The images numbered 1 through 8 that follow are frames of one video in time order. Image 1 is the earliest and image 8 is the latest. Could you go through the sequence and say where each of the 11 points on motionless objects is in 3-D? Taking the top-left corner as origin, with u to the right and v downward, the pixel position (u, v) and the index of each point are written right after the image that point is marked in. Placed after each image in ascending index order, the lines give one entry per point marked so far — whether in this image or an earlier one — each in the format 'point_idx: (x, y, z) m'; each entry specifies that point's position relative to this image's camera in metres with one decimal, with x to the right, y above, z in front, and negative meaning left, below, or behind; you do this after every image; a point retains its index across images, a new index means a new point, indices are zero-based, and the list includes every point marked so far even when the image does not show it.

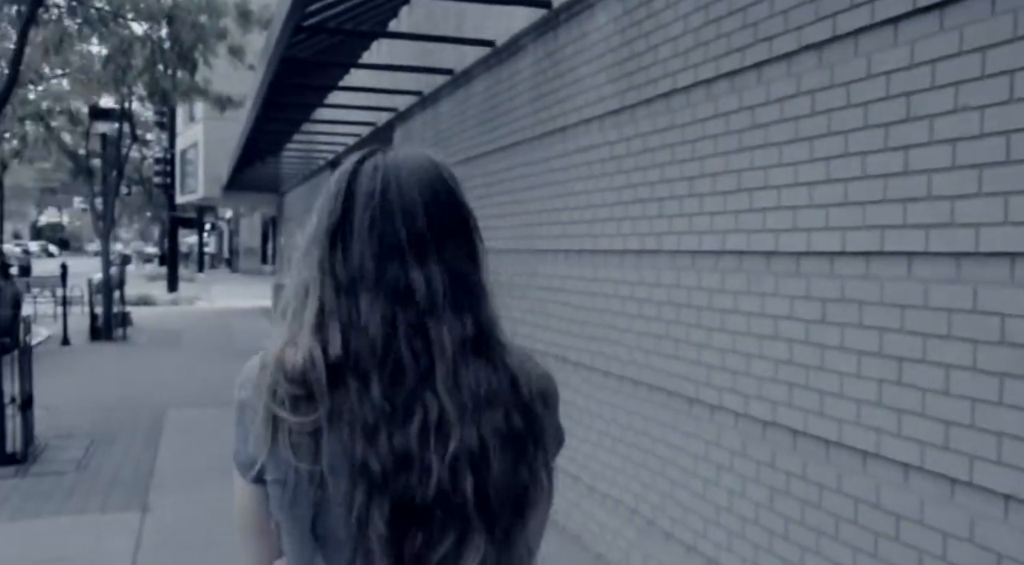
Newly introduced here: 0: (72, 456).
0: (-4.1, -1.6, +8.5) m
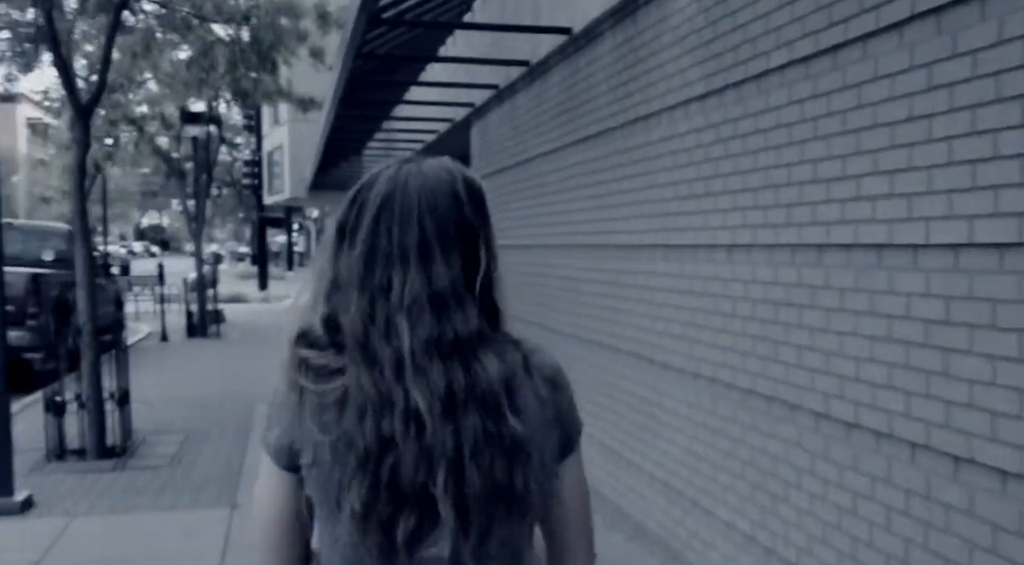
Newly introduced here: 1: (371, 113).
0: (-3.3, -1.6, +8.8) m
1: (-2.2, +2.7, +14.7) m
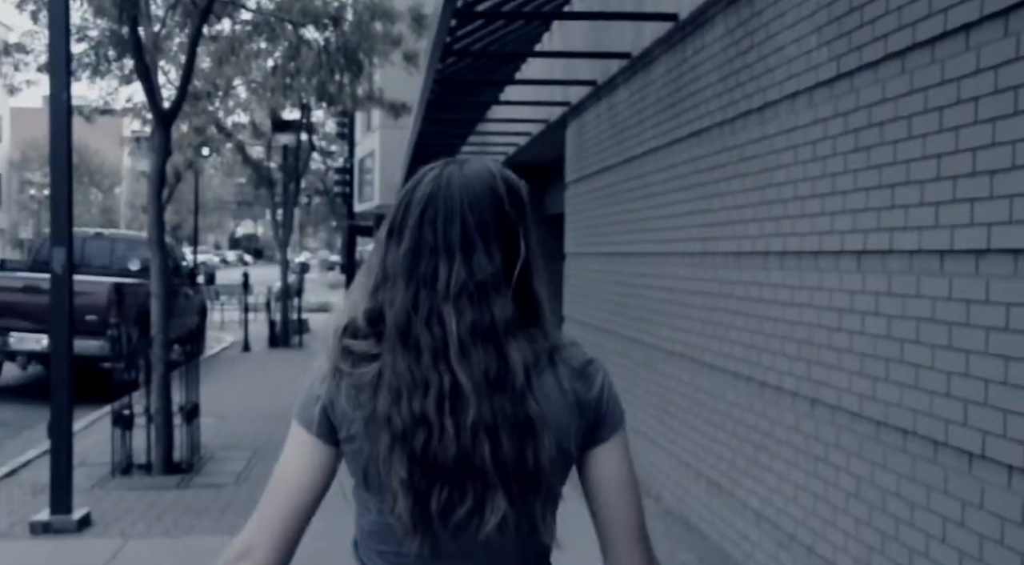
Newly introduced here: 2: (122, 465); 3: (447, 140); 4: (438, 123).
0: (-2.5, -1.7, +8.5) m
1: (-0.8, +2.5, +14.3) m
2: (-3.4, -1.6, +8.0) m
3: (-1.1, +2.4, +16.1) m
4: (-1.1, +2.4, +14.3) m
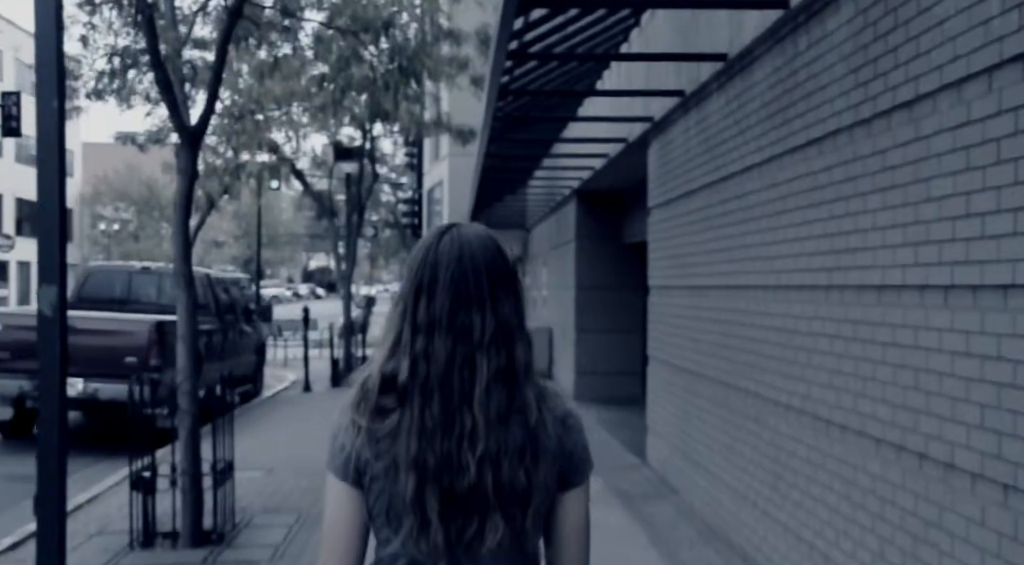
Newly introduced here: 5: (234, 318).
0: (-1.8, -2.0, +7.4) m
1: (+0.3, +2.0, +13.3) m
2: (-2.7, -1.9, +7.1) m
3: (+0.1, +1.8, +15.1) m
4: (0.0, +1.9, +13.3) m
5: (-4.1, -0.5, +13.6) m
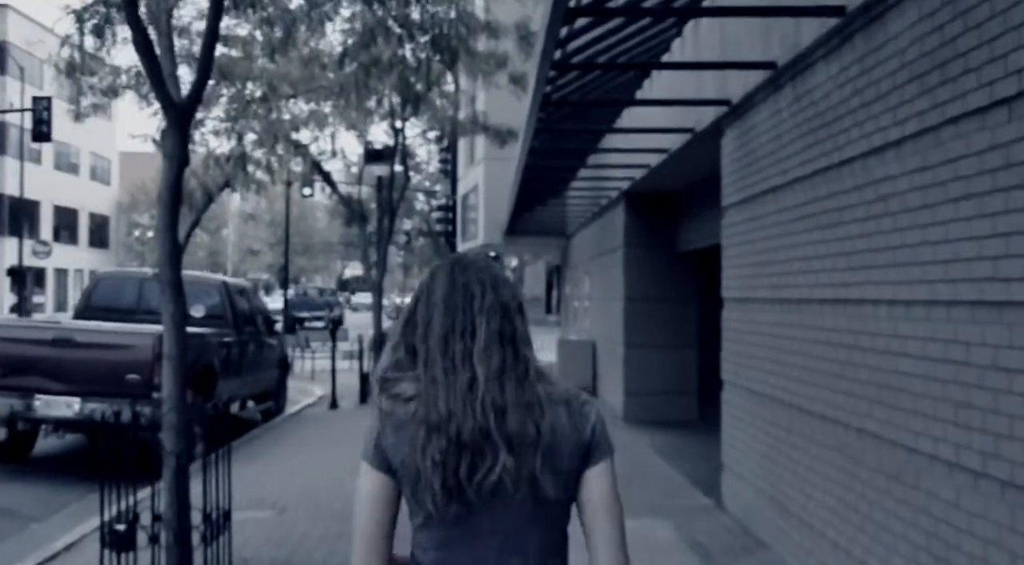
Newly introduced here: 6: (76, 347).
0: (-1.5, -2.0, +6.3) m
1: (+0.9, +1.9, +12.2) m
2: (-2.4, -1.9, +6.0) m
3: (+0.8, +1.7, +14.0) m
4: (+0.6, +1.8, +12.1) m
5: (-3.5, -0.7, +12.6) m
6: (-4.9, -0.8, +10.6) m
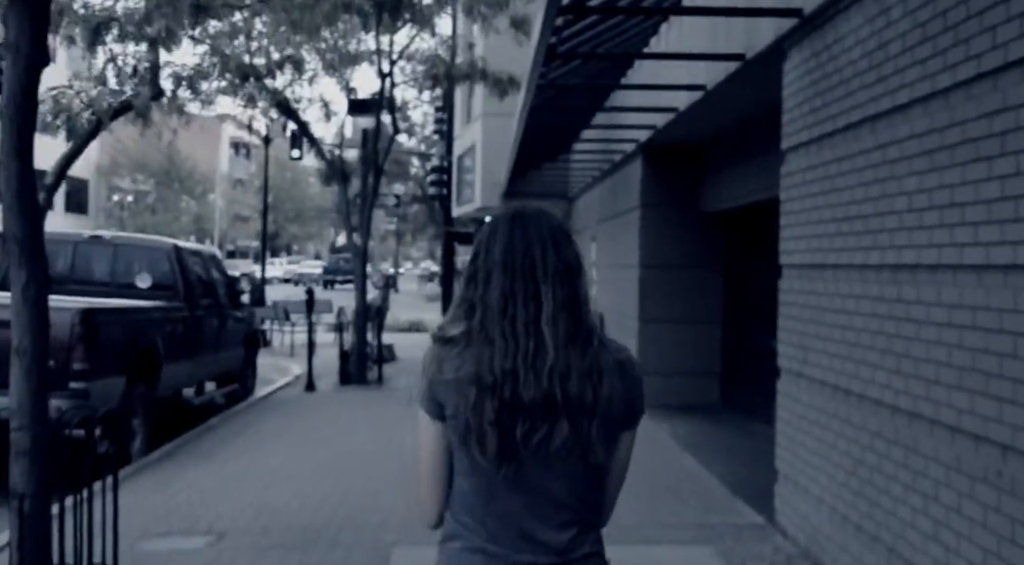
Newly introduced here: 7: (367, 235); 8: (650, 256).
0: (-1.5, -1.8, +4.8) m
1: (+0.9, +2.3, +10.5) m
2: (-2.4, -1.7, +4.5) m
3: (+0.8, +2.1, +12.3) m
4: (+0.6, +2.2, +10.5) m
5: (-3.5, -0.3, +11.0) m
6: (-4.9, -0.4, +9.0) m
7: (-2.7, +0.9, +18.2) m
8: (+2.0, +0.4, +13.9) m
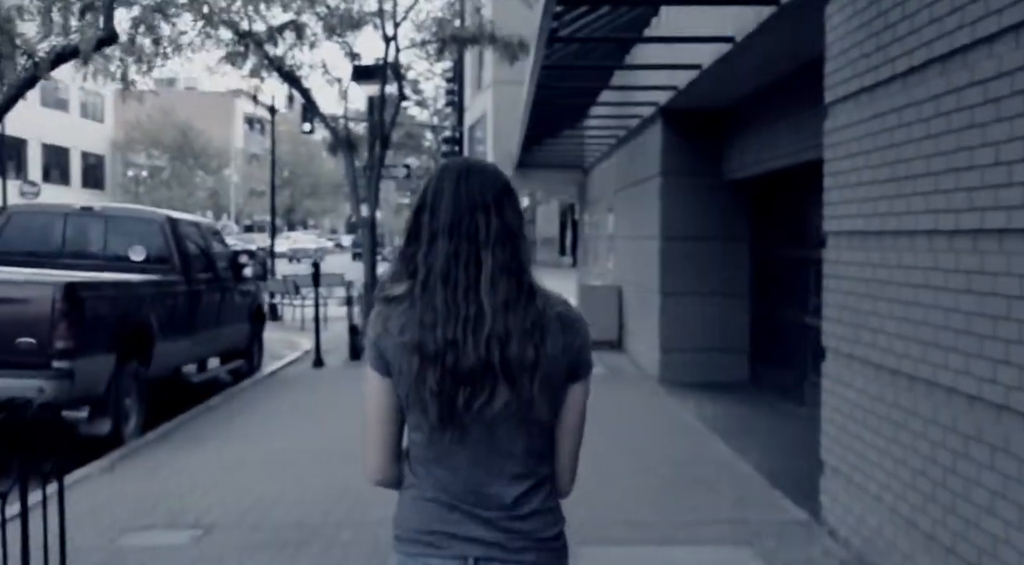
0: (-1.4, -1.7, +4.3) m
1: (+1.0, +2.6, +9.8) m
2: (-2.3, -1.6, +4.0) m
3: (+1.0, +2.5, +11.7) m
4: (+0.7, +2.5, +9.8) m
5: (-3.3, 0.0, +10.5) m
6: (-4.8, -0.2, +8.5) m
7: (-2.4, +1.4, +17.6) m
8: (+2.2, +0.8, +13.3) m
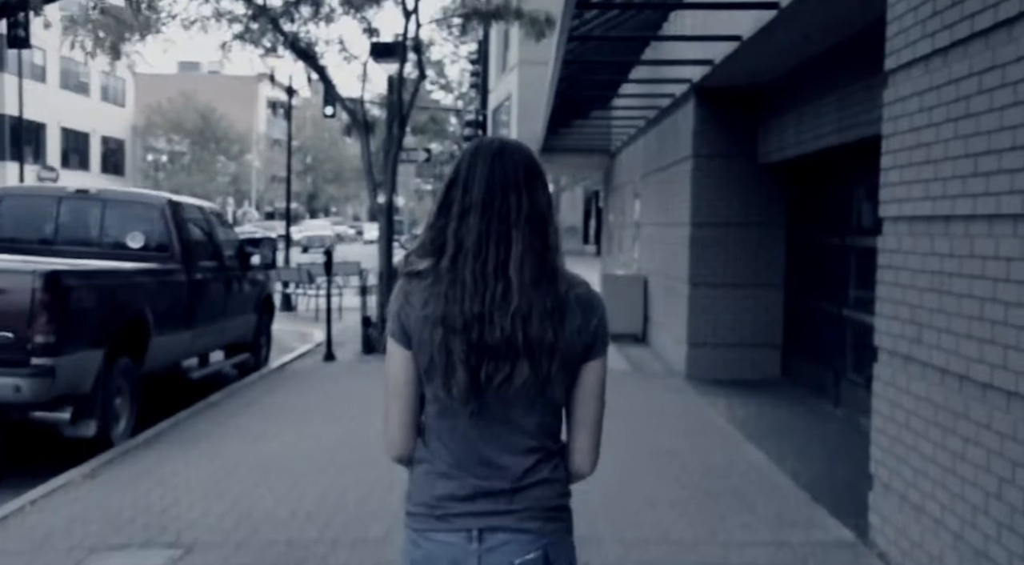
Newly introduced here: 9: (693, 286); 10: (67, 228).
0: (-1.3, -1.7, +3.8) m
1: (+1.2, +2.7, +9.2) m
2: (-2.3, -1.6, +3.5) m
3: (+1.2, +2.6, +11.0) m
4: (+0.9, +2.6, +9.2) m
5: (-3.1, +0.2, +10.0) m
6: (-4.6, -0.1, +8.1) m
7: (-2.0, +1.6, +17.1) m
8: (+2.5, +0.9, +12.6) m
9: (+2.4, 0.0, +12.7) m
10: (-4.5, +0.6, +9.5) m
